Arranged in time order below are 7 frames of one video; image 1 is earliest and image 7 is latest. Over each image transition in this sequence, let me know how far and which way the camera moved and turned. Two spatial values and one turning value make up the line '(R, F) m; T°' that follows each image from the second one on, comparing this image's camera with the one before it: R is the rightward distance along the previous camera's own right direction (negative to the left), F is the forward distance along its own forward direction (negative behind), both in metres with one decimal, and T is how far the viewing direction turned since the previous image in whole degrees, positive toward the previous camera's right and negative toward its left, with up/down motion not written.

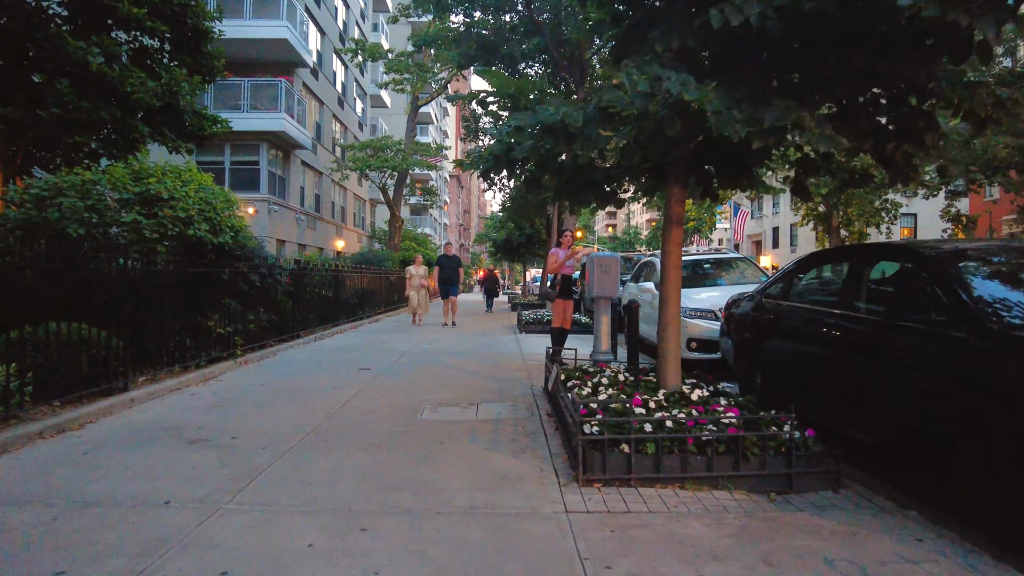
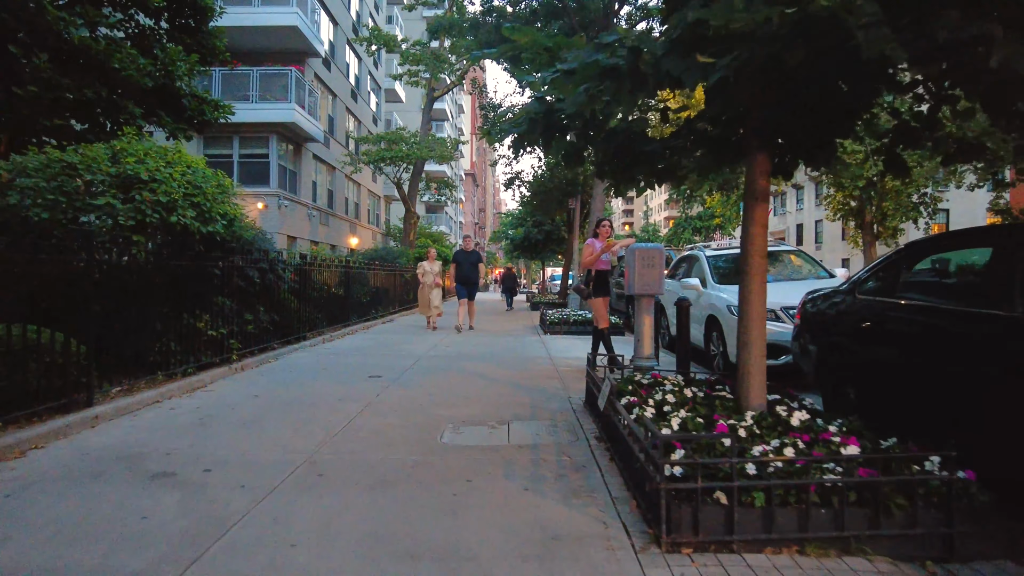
(-0.2, +1.1) m; -1°
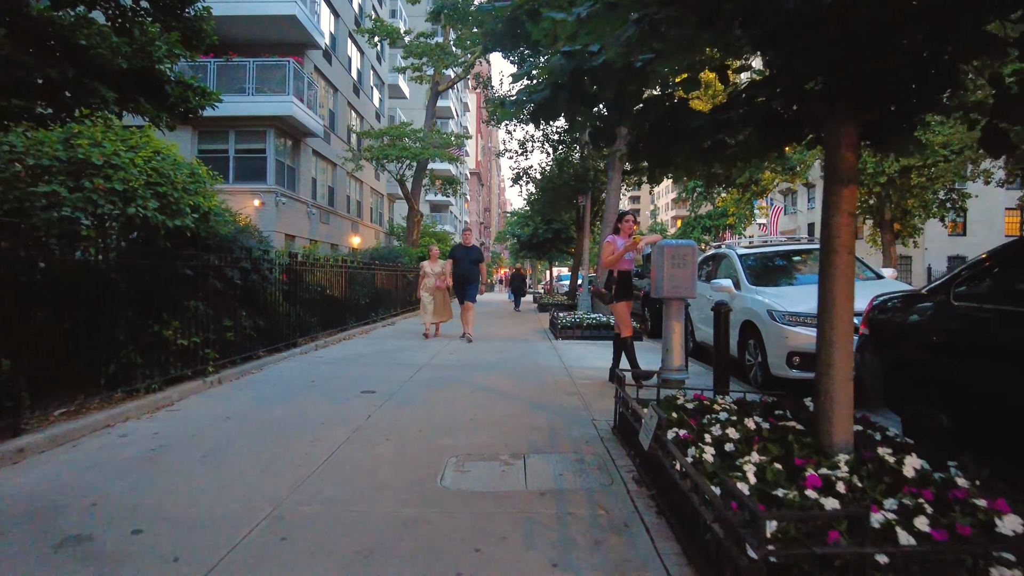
(-0.1, +1.0) m; 0°
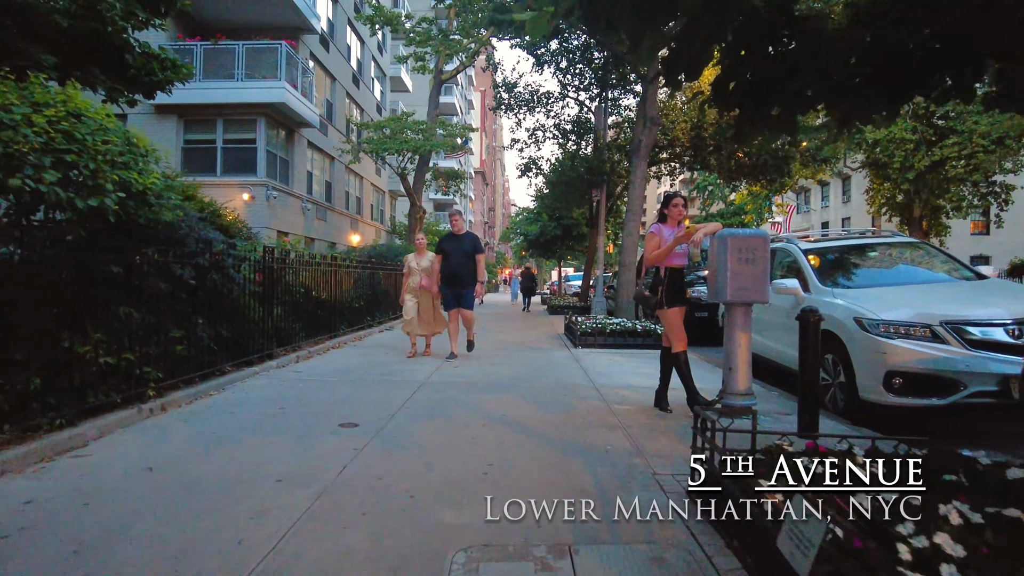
(-0.2, +1.6) m; 0°
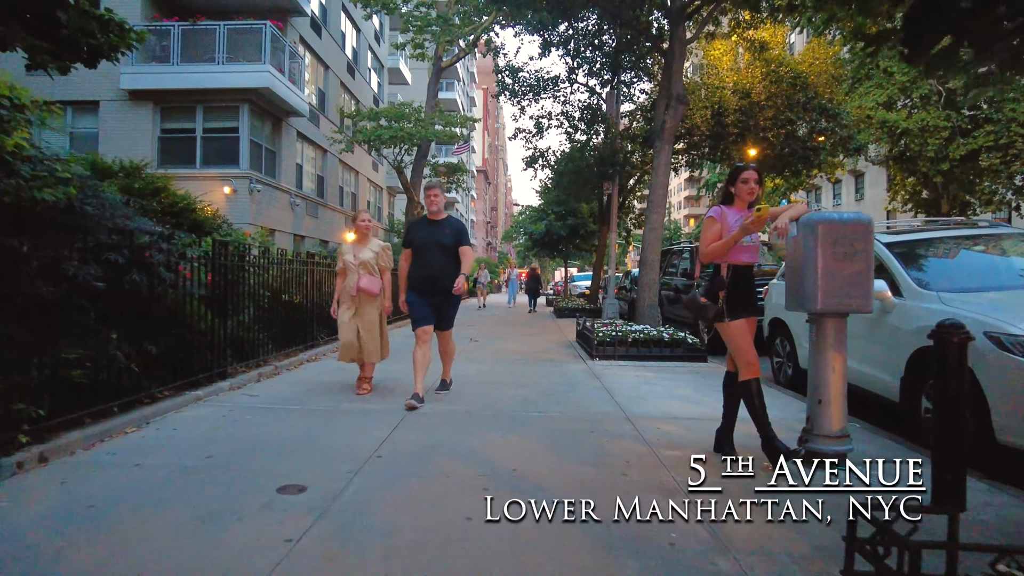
(-0.1, +1.6) m; 0°
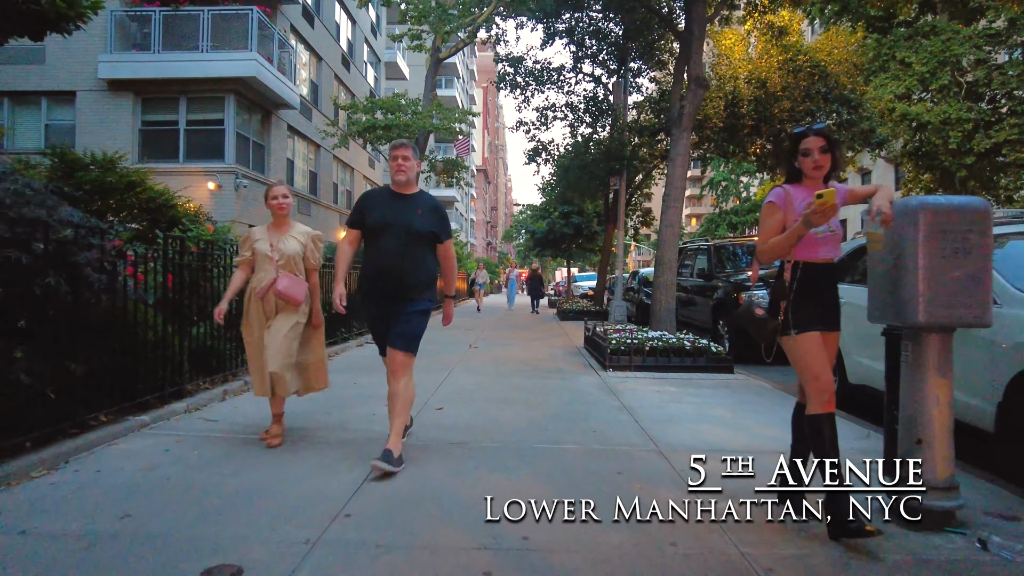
(0.0, +1.0) m; 0°
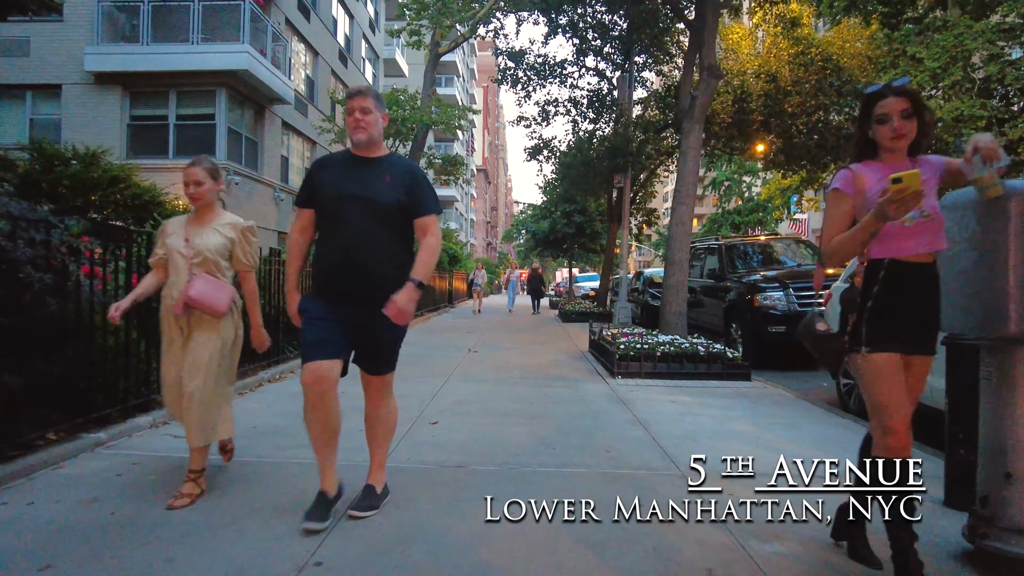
(0.0, +0.6) m; 0°
